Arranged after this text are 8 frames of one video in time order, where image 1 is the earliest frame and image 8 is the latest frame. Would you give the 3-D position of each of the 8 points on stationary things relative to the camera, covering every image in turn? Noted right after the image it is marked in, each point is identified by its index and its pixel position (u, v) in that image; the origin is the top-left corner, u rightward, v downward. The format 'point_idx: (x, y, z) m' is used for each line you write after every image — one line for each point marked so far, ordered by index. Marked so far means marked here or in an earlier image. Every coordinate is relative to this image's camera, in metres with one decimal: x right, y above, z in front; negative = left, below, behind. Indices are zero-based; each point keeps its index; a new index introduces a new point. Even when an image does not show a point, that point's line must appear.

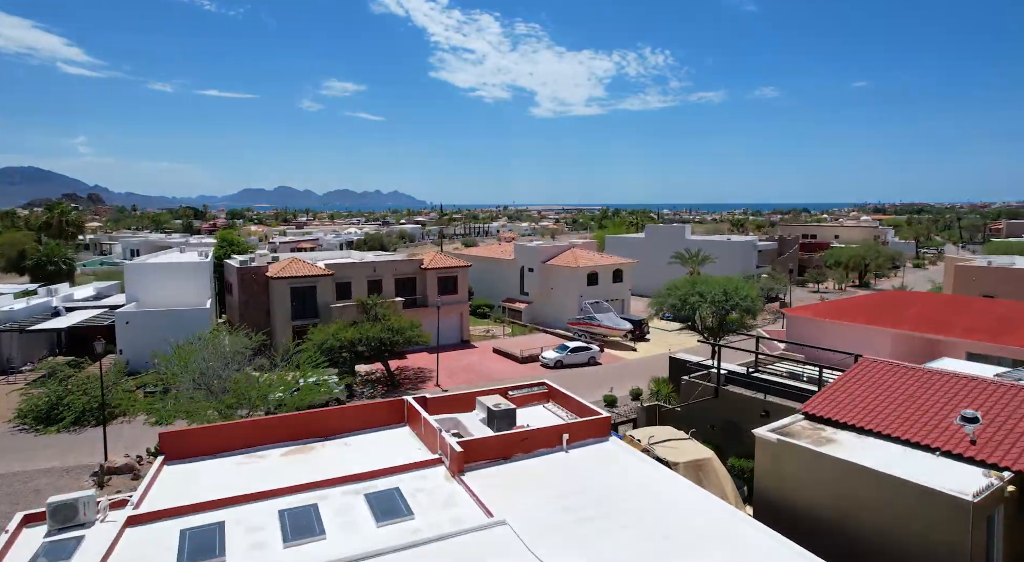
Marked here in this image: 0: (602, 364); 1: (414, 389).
0: (+2.8, -2.6, +18.5) m
1: (-2.6, -2.8, +15.9) m
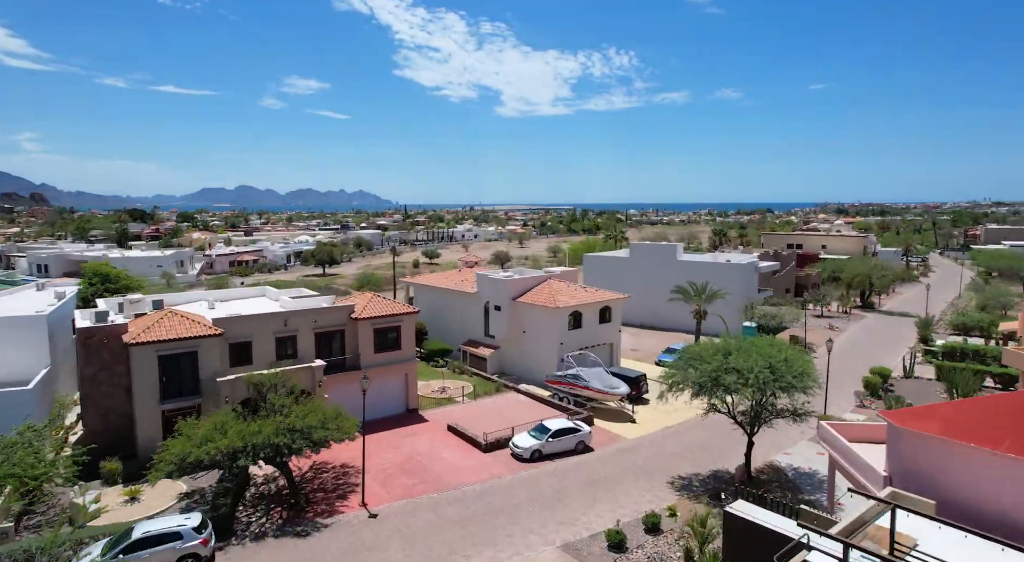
0: (+1.9, -3.9, +13.8) m
1: (-3.3, -4.2, +10.9) m
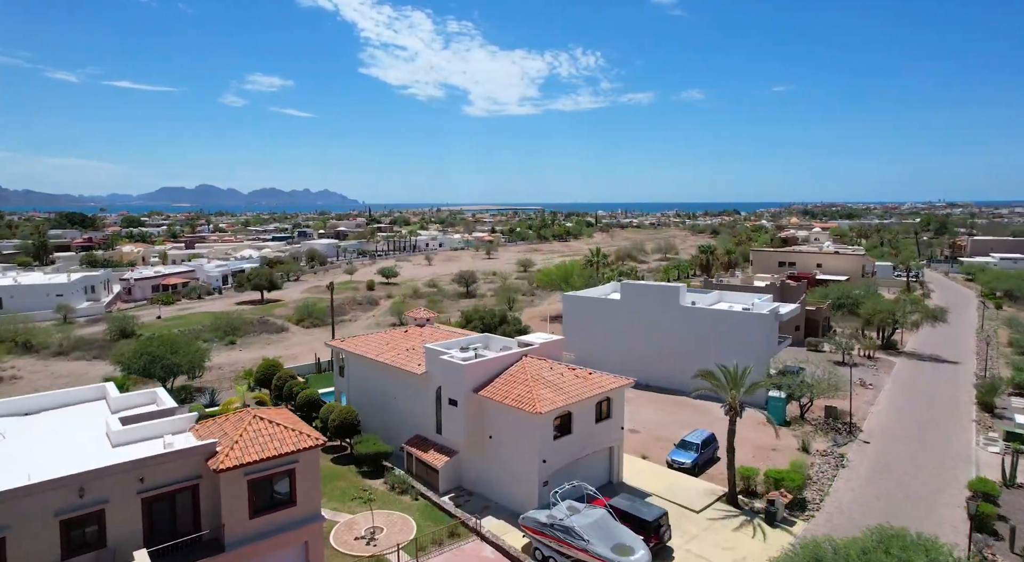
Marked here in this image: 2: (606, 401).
0: (+1.3, -5.7, +8.3) m
1: (-3.8, -6.1, +5.2) m
2: (+2.2, -2.8, +13.9) m
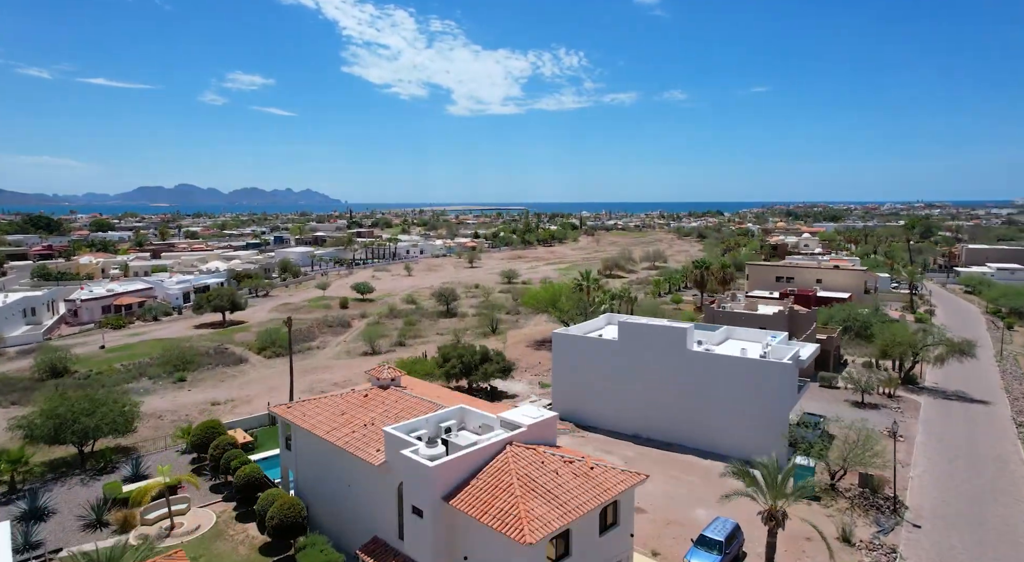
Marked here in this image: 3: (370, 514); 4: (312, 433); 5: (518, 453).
0: (+1.1, -7.0, +5.3) m
1: (-3.9, -7.4, +2.1) m
2: (+1.8, -4.1, +10.9) m
3: (-3.0, -4.8, +12.4) m
4: (-4.7, -3.5, +13.7) m
5: (+0.1, -3.2, +11.2) m
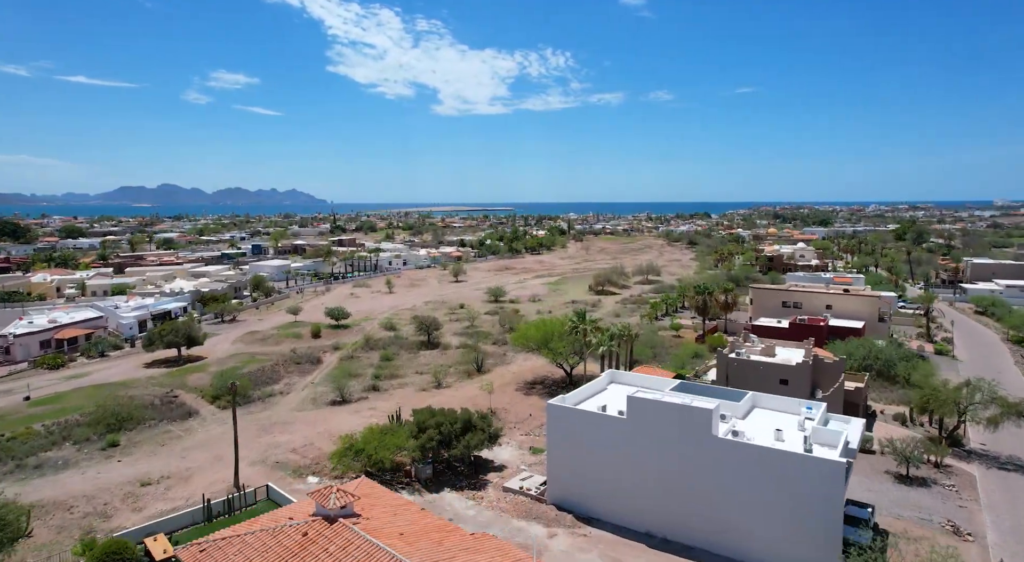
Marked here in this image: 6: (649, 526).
0: (+1.1, -8.9, +1.7) m
1: (-3.8, -9.3, -1.7) m
2: (+1.7, -5.9, +7.3) m
3: (-3.2, -6.7, +8.6) m
4: (-4.9, -5.4, +9.9) m
5: (-0.1, -5.1, +7.5) m
6: (+3.8, -6.9, +17.2) m
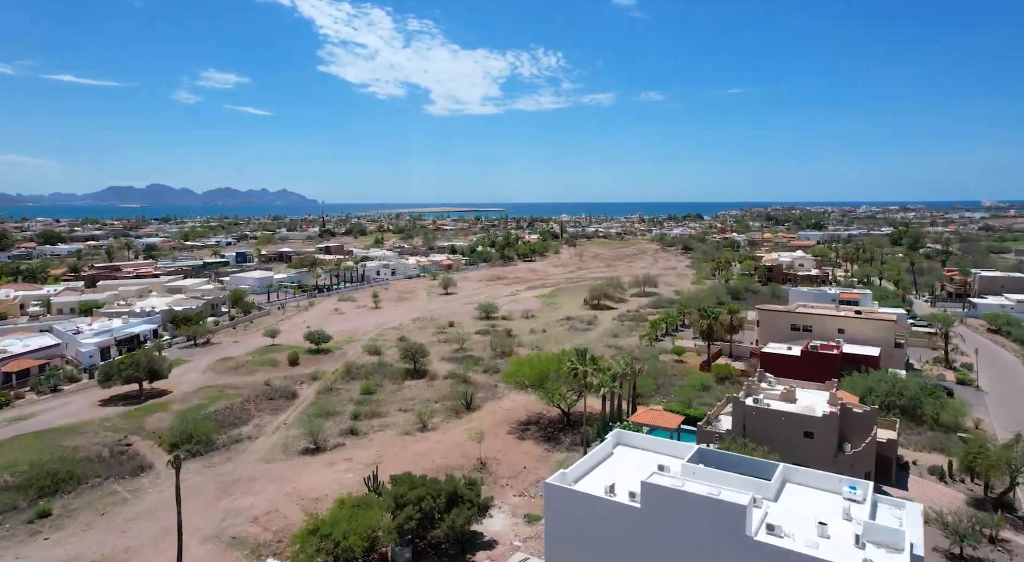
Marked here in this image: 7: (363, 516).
0: (+1.1, -10.4, -1.2) m
1: (-3.7, -10.8, -4.6) m
2: (+1.6, -7.4, +4.5) m
3: (-3.2, -8.2, +5.8) m
4: (-5.0, -6.9, +7.0) m
5: (-0.1, -6.6, +4.7) m
6: (+3.6, -8.4, +14.4) m
7: (-4.4, -6.9, +17.6) m
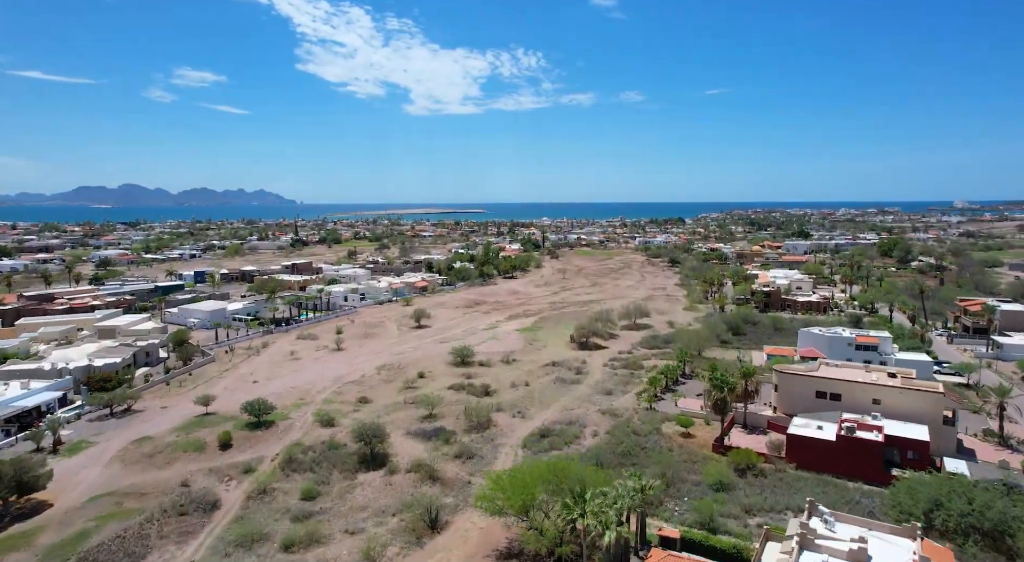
0: (+1.2, -14.0, -7.8) m
1: (-3.6, -14.4, -11.3) m
2: (+1.5, -11.0, -2.1) m
3: (-3.4, -11.8, -1.0) m
4: (-5.1, -10.4, +0.2) m
5: (-0.3, -10.1, -2.0) m
6: (+3.2, -12.0, +7.8) m
7: (-4.9, -10.5, +10.8) m
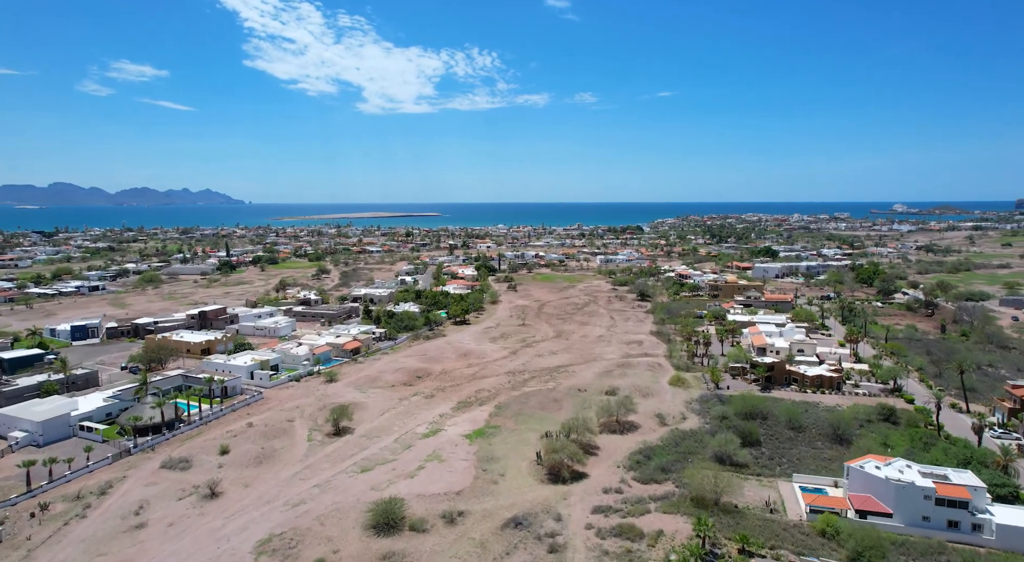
0: (+2.3, -21.6, -23.2) m
1: (-2.2, -22.1, -27.1) m
2: (+2.2, -18.6, -17.6) m
3: (-2.8, -19.4, -16.8) m
4: (-4.7, -18.1, -15.7) m
5: (+0.4, -17.8, -17.5) m
6: (+3.1, -19.6, -7.5) m
7: (-5.2, -18.2, -5.1) m
